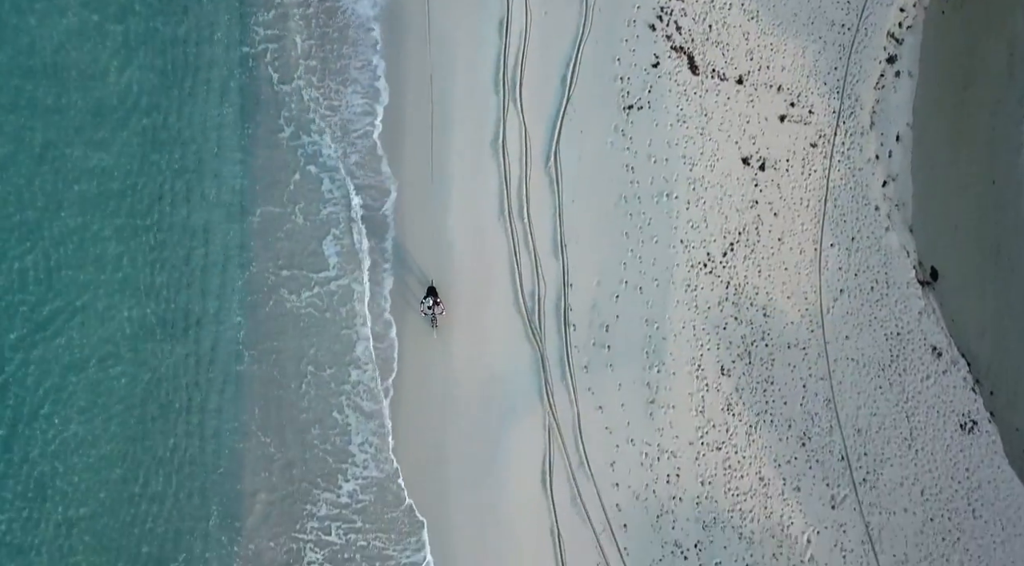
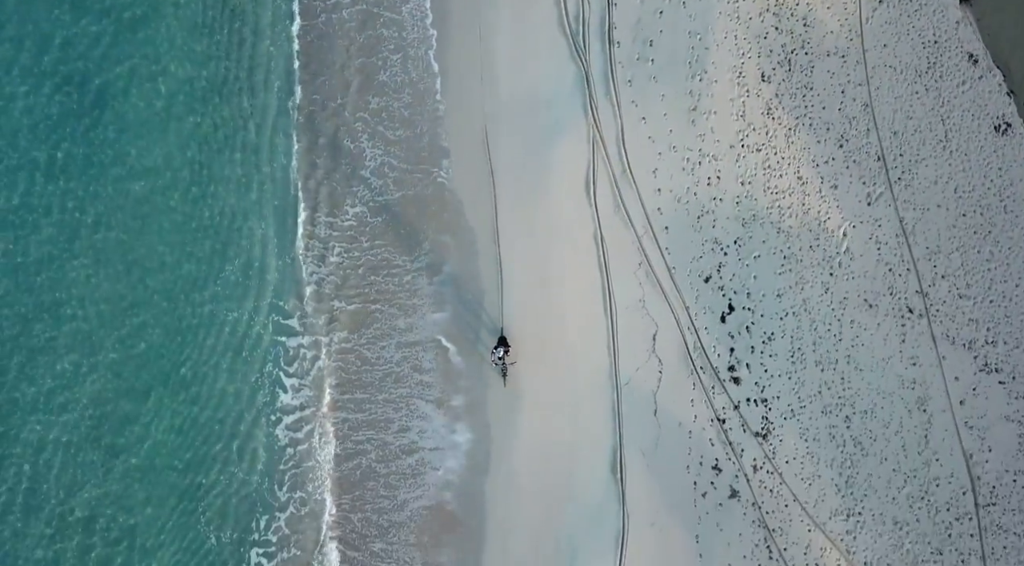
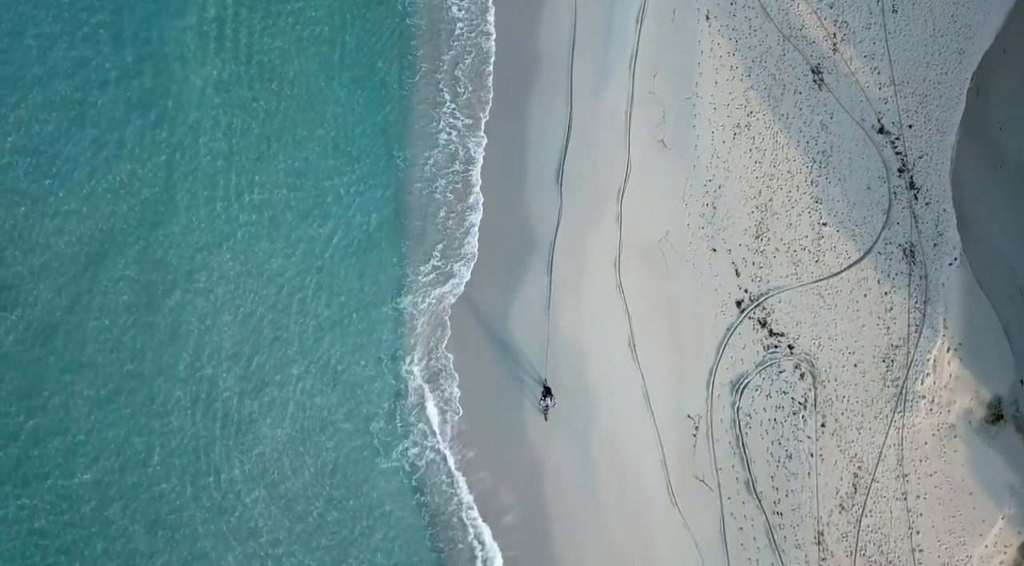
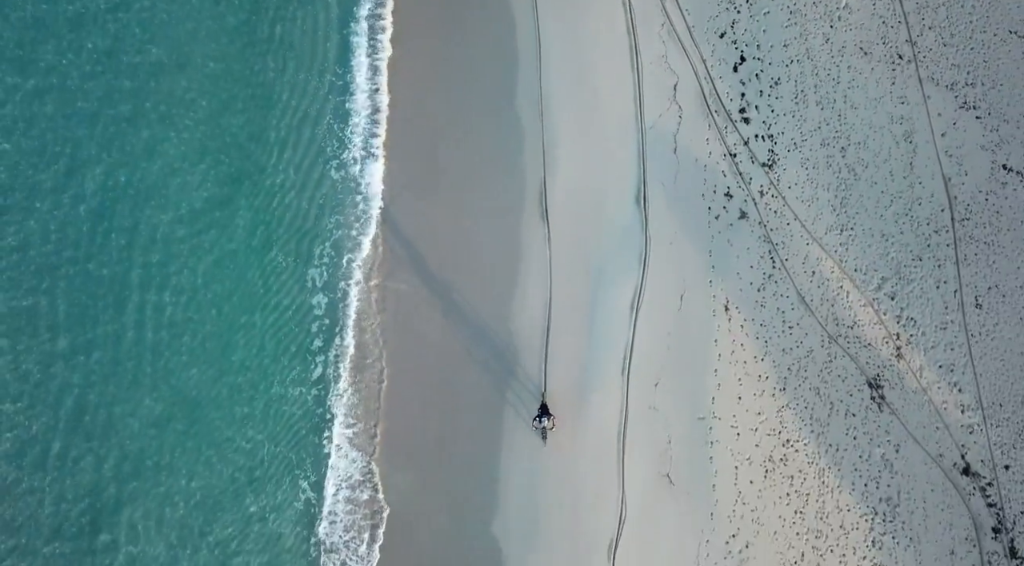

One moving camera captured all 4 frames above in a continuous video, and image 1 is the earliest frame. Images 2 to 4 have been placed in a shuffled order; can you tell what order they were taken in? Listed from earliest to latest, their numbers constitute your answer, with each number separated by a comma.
2, 4, 3
